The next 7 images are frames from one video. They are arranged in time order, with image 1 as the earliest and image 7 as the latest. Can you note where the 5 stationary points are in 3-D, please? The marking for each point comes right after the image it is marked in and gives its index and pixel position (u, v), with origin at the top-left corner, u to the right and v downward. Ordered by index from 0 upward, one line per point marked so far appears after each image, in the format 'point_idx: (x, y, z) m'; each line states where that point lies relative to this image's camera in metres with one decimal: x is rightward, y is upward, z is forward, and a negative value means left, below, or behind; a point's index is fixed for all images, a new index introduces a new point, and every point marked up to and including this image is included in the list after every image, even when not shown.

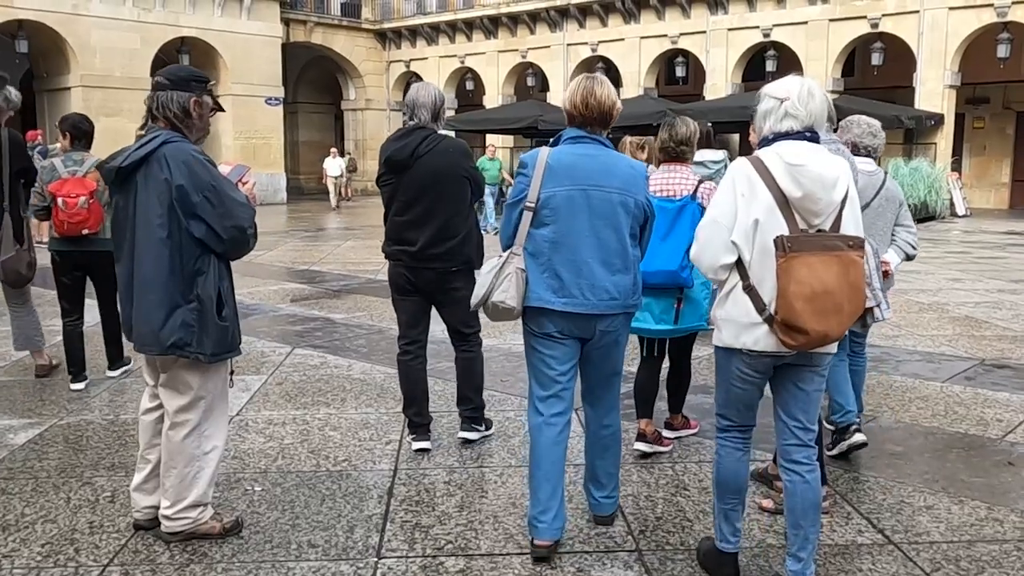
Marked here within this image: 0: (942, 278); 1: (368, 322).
0: (+5.0, +0.1, +11.2) m
1: (-1.2, -0.3, +7.8) m
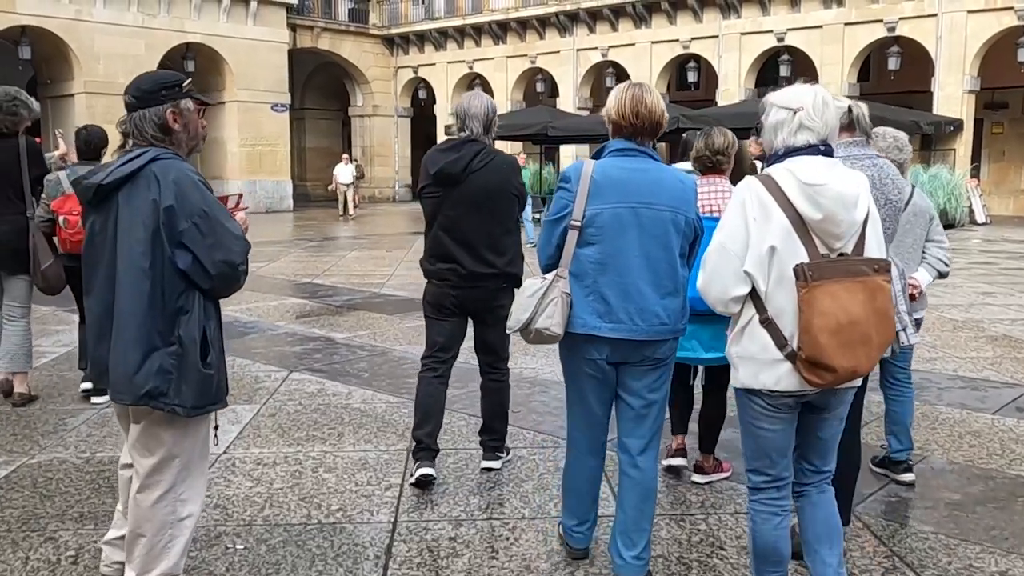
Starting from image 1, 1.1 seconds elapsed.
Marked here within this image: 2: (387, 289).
0: (+5.2, 0.0, +10.7) m
1: (-1.1, -0.4, +7.4) m
2: (-1.4, 0.0, +10.7) m
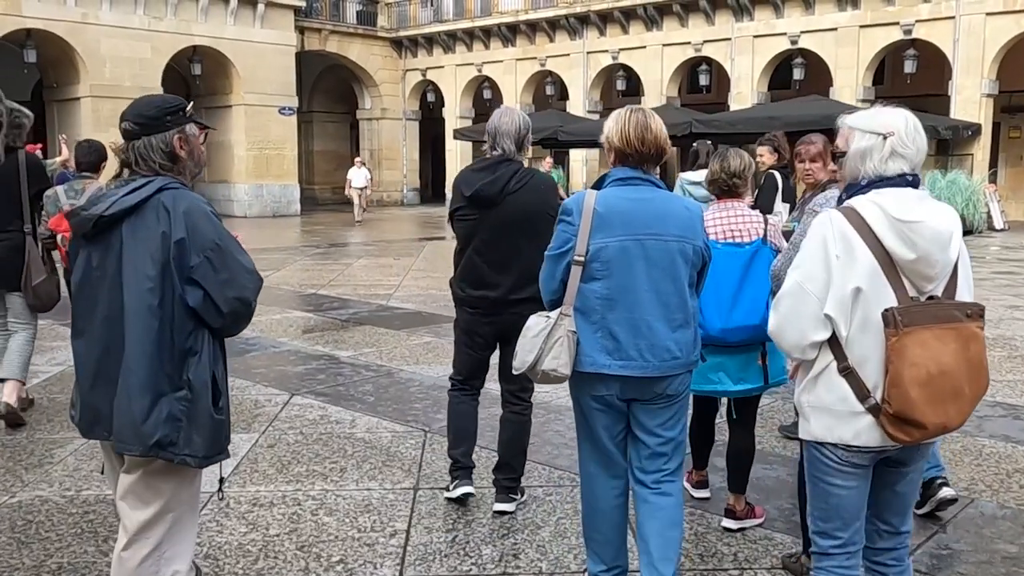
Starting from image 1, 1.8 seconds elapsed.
0: (+5.3, -0.2, +10.3) m
1: (-1.0, -0.5, +7.1) m
2: (-1.3, -0.1, +10.4) m
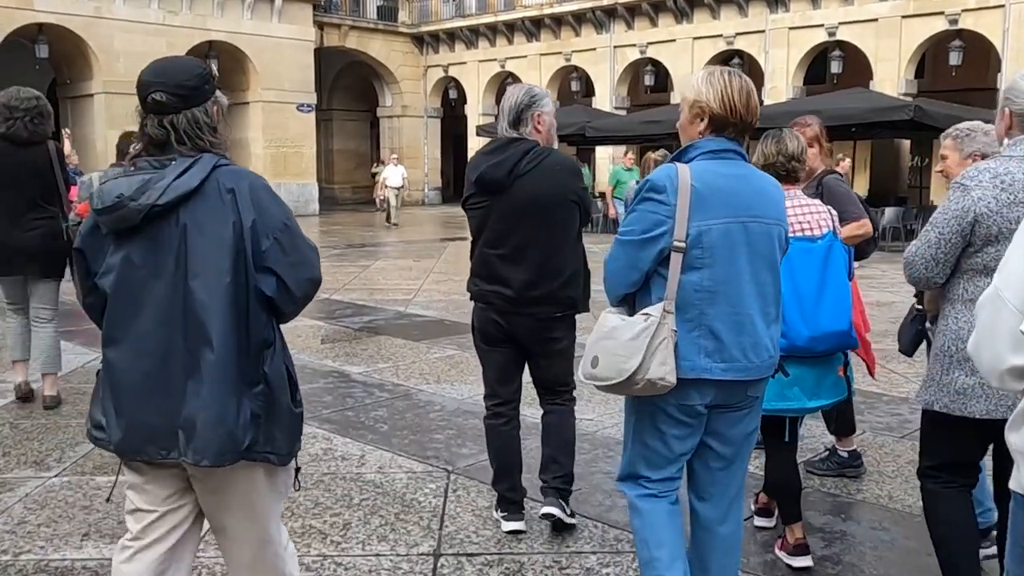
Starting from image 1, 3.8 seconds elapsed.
0: (+5.6, -0.2, +9.3) m
1: (-0.8, -0.6, +6.2) m
2: (-1.0, -0.2, +9.6) m
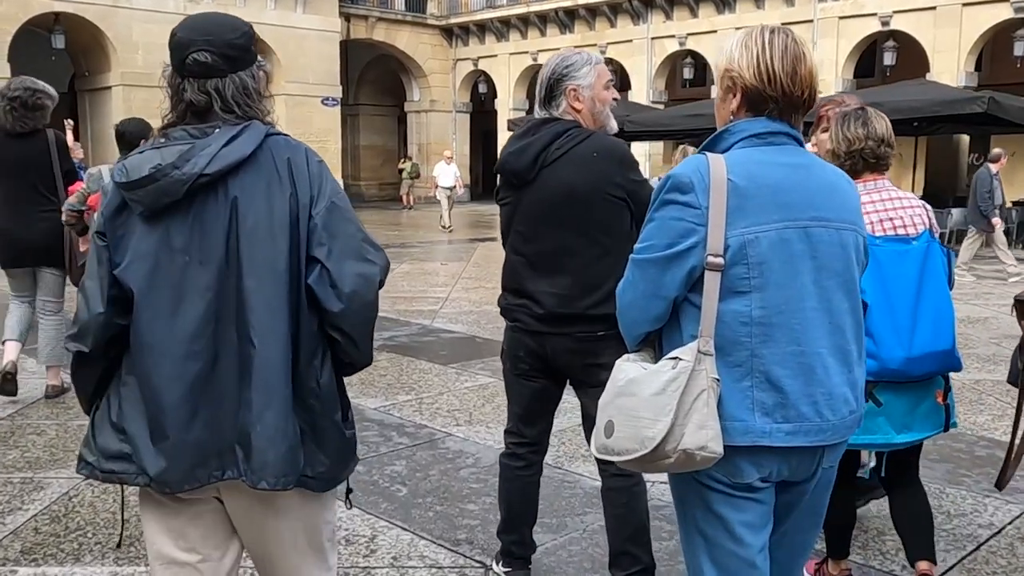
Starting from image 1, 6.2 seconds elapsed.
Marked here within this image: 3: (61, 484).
0: (+5.9, -0.4, +8.0) m
1: (-0.5, -0.7, +5.1) m
2: (-0.6, -0.3, +8.5) m
3: (-2.0, -0.9, +4.2) m
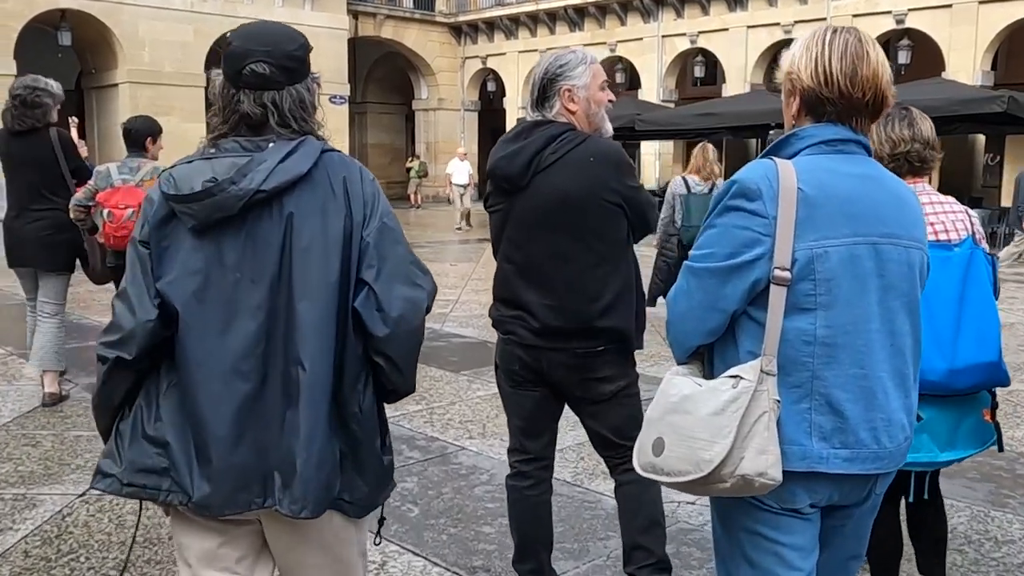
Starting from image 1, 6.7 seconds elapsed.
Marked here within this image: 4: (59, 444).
0: (+6.0, -0.4, +7.8) m
1: (-0.4, -0.7, +4.9) m
2: (-0.5, -0.3, +8.2) m
3: (-1.9, -0.9, +3.9) m
4: (-2.3, -0.8, +4.8) m
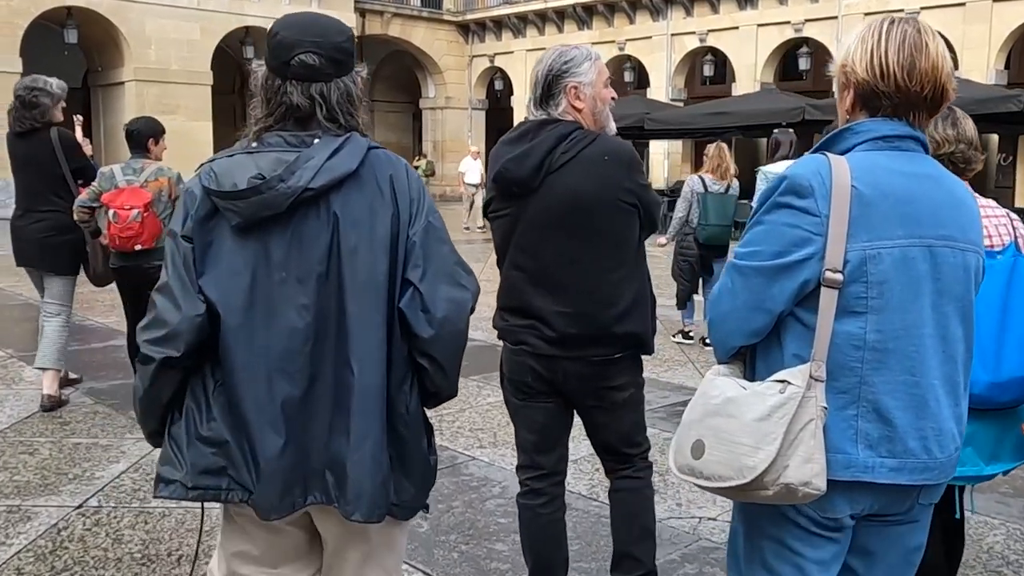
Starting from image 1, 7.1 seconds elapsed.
0: (+6.1, -0.5, +7.6) m
1: (-0.4, -0.8, +4.7) m
2: (-0.5, -0.3, +8.1) m
3: (-1.8, -0.9, +3.8) m
4: (-2.2, -0.8, +4.7) m
